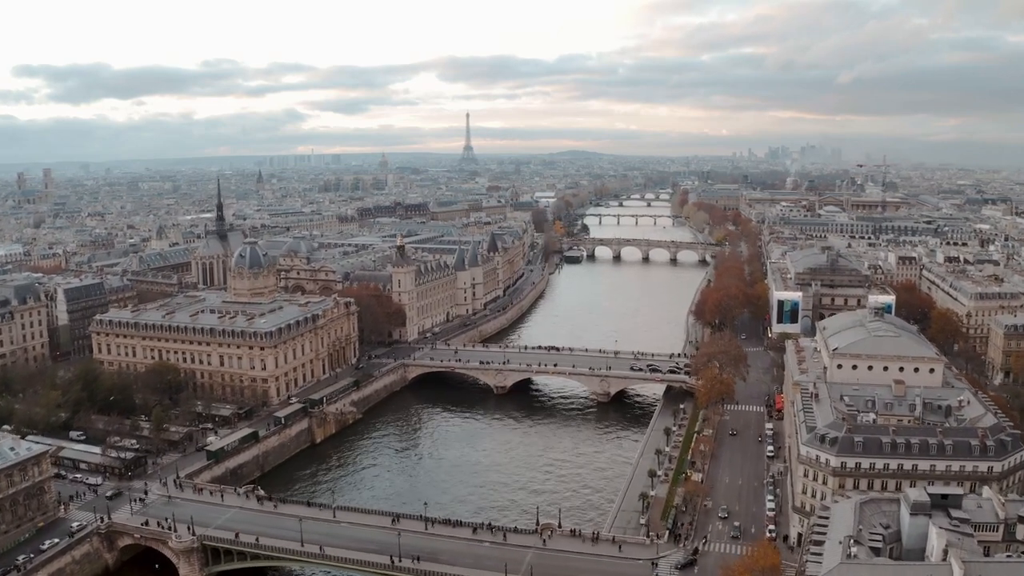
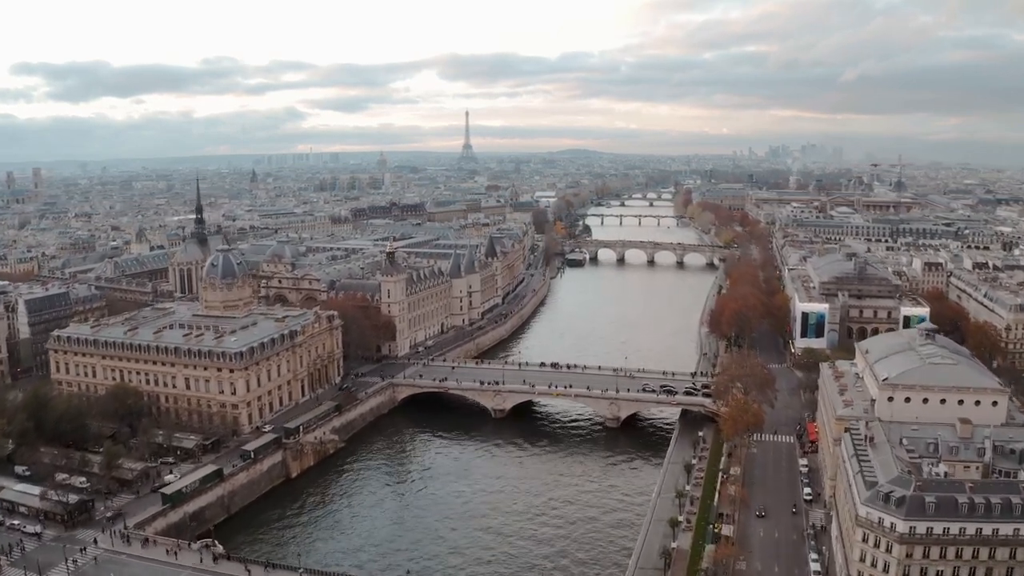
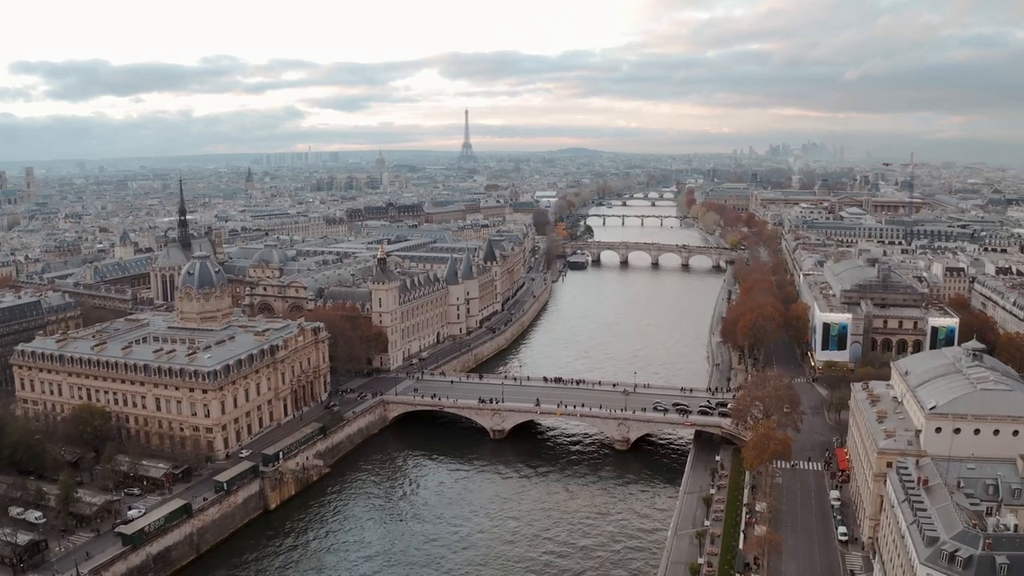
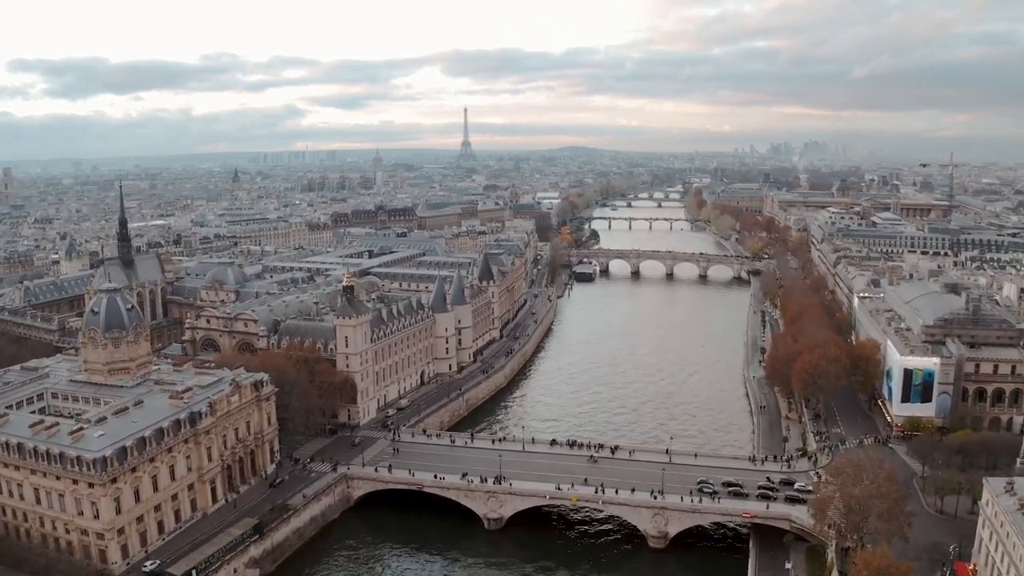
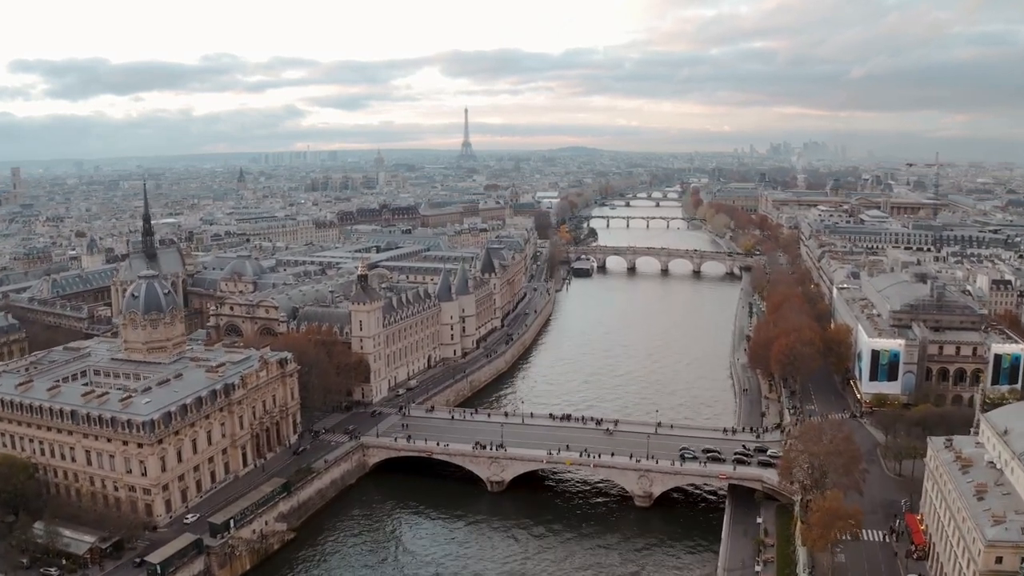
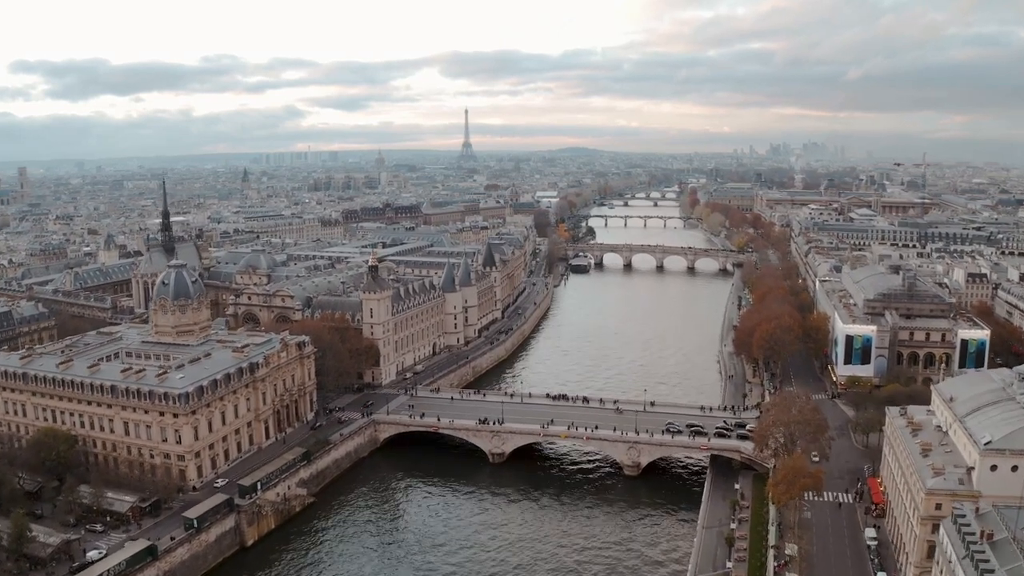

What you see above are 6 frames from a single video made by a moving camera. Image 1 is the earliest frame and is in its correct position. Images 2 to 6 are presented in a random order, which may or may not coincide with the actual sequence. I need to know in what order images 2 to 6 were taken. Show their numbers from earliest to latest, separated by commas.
2, 3, 6, 5, 4
